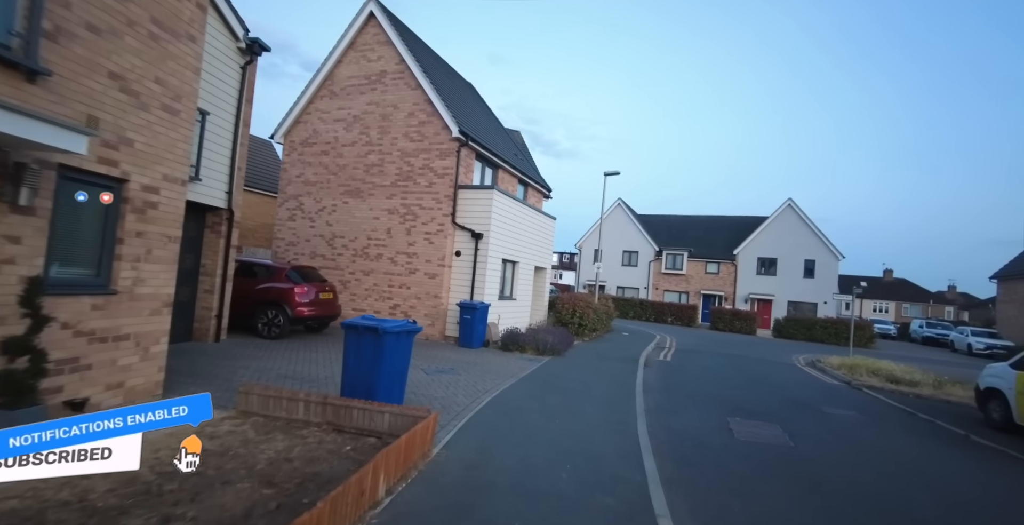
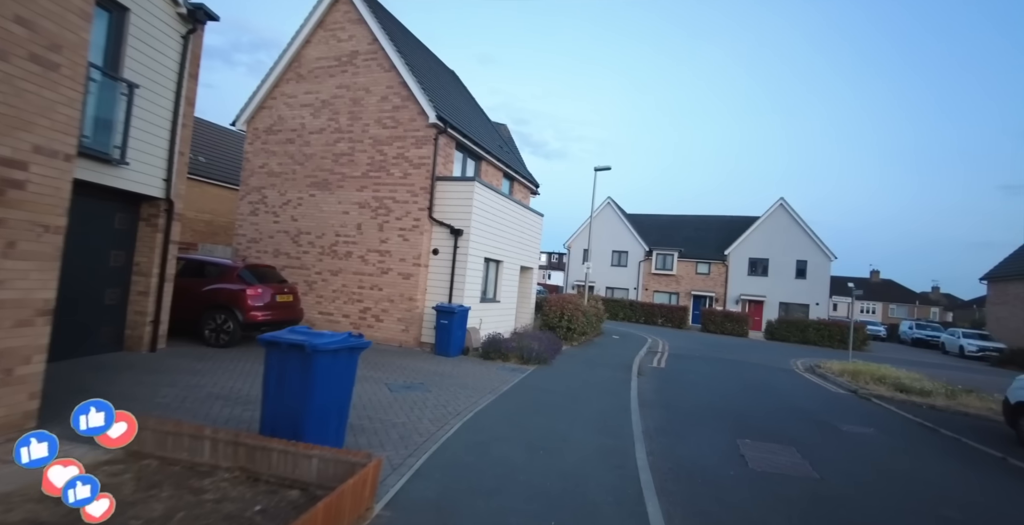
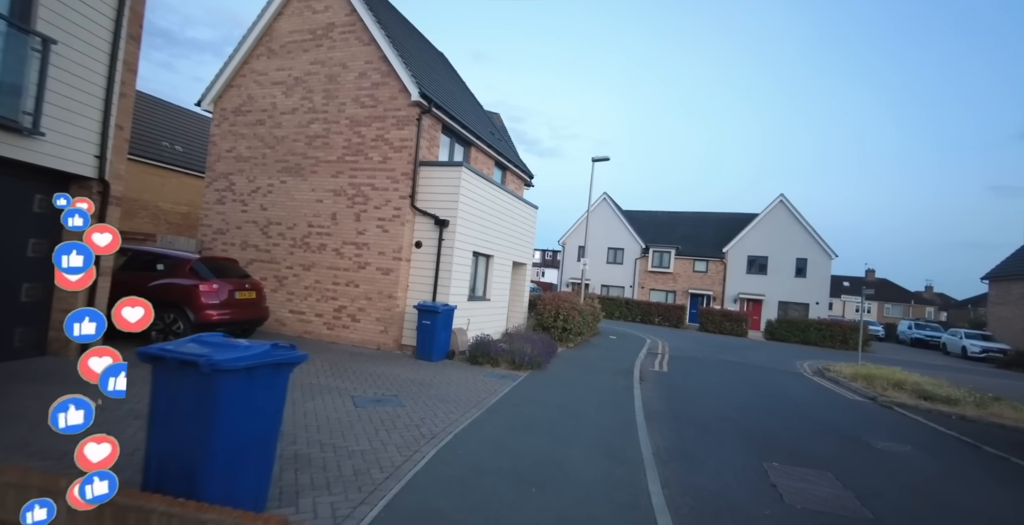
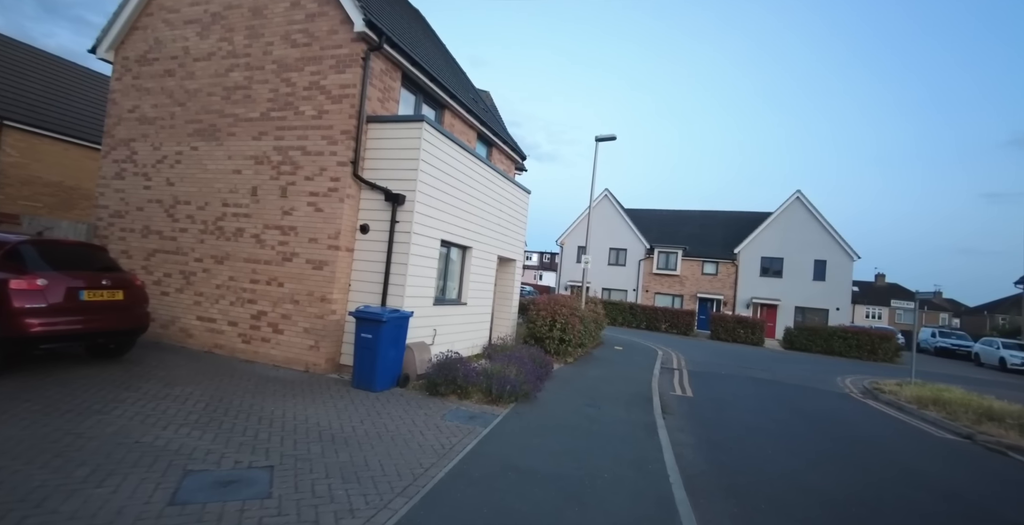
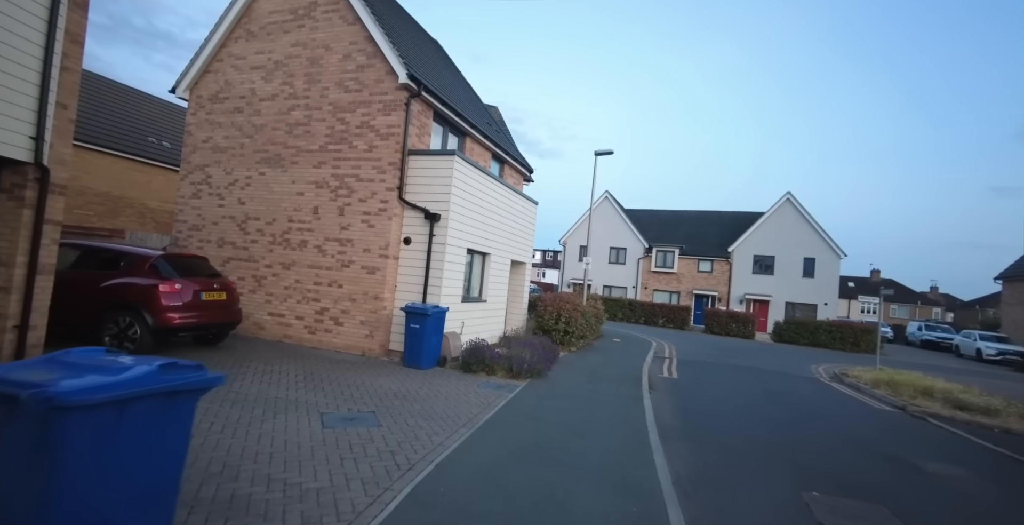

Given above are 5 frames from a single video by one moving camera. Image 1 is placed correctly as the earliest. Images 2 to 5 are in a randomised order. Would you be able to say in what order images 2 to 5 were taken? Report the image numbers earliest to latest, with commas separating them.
2, 3, 5, 4
